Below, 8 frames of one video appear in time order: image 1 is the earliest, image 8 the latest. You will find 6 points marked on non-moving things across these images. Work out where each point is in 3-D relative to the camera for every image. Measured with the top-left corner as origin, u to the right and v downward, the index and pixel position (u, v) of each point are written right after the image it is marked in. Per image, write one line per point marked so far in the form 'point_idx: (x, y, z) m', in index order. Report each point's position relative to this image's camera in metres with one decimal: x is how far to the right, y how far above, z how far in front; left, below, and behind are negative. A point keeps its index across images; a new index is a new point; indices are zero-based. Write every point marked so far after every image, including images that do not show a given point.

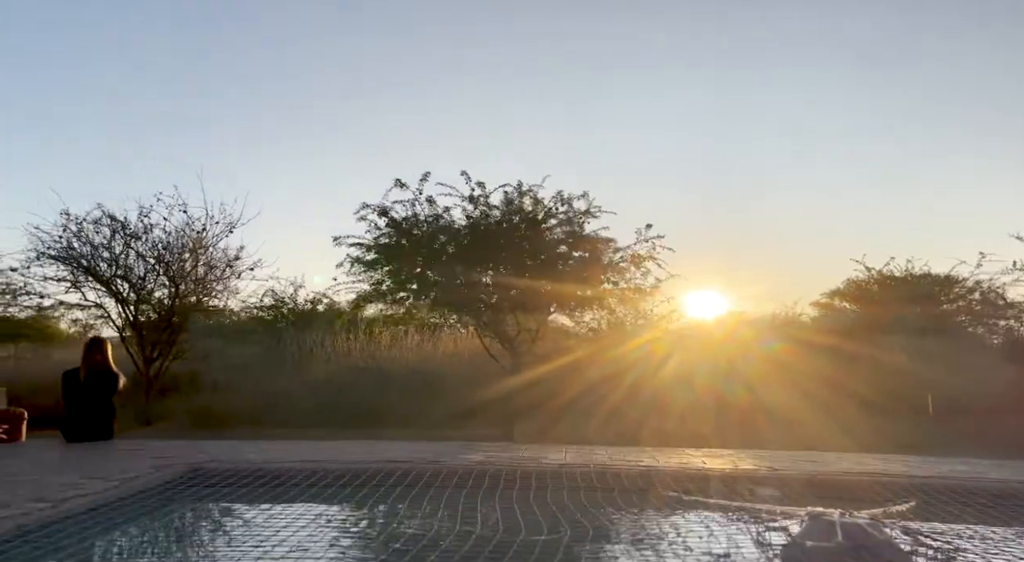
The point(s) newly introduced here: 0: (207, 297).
0: (-6.5, -0.4, +16.5) m
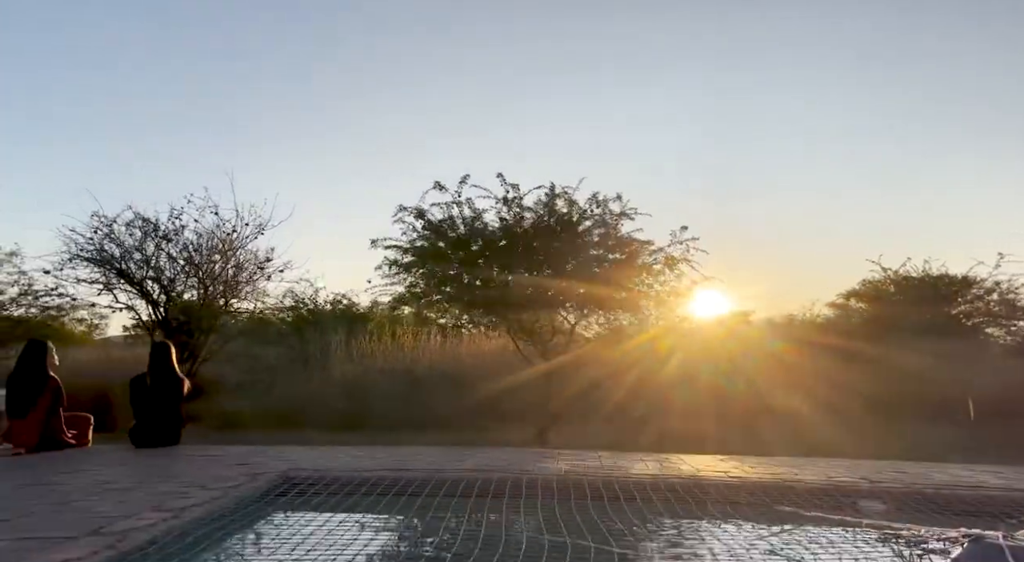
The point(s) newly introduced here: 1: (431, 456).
0: (-5.8, -0.4, +16.5) m
1: (-0.5, -1.6, +7.2) m
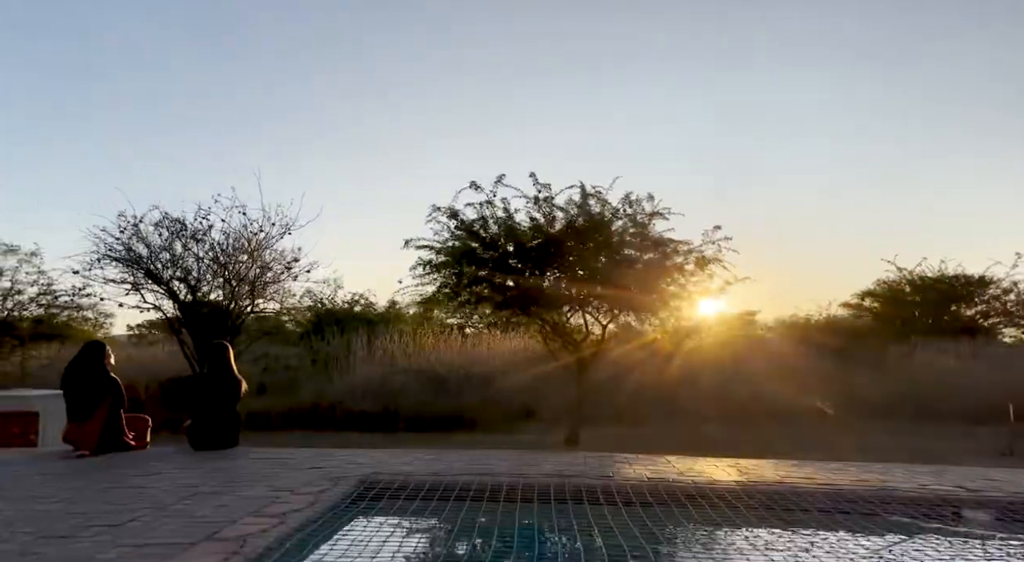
0: (-5.3, -0.4, +16.4) m
1: (0.0, -1.6, +7.1) m
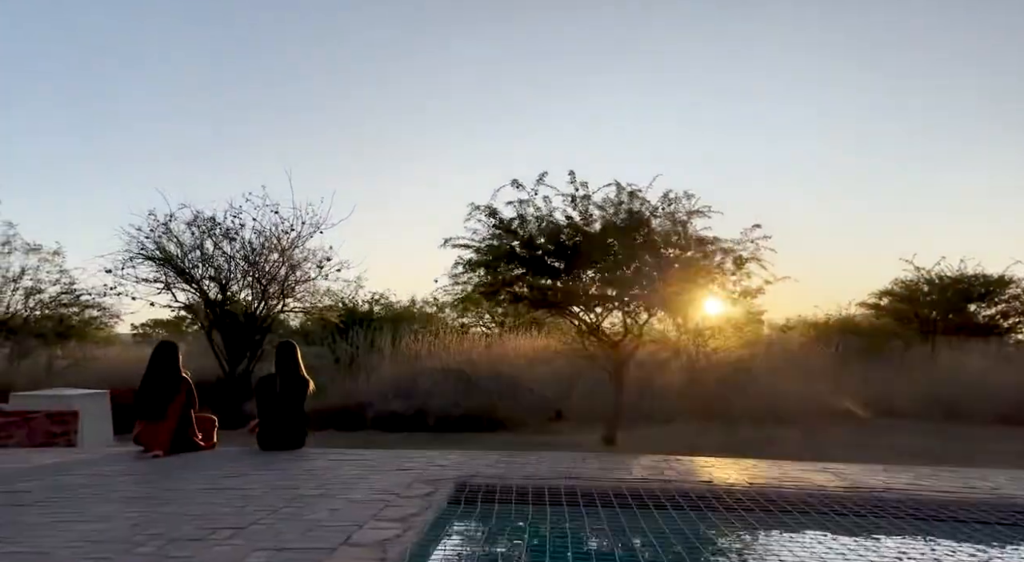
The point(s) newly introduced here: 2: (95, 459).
0: (-4.6, -0.4, +16.4) m
1: (+0.6, -1.6, +7.0) m
2: (-3.4, -1.5, +6.4) m
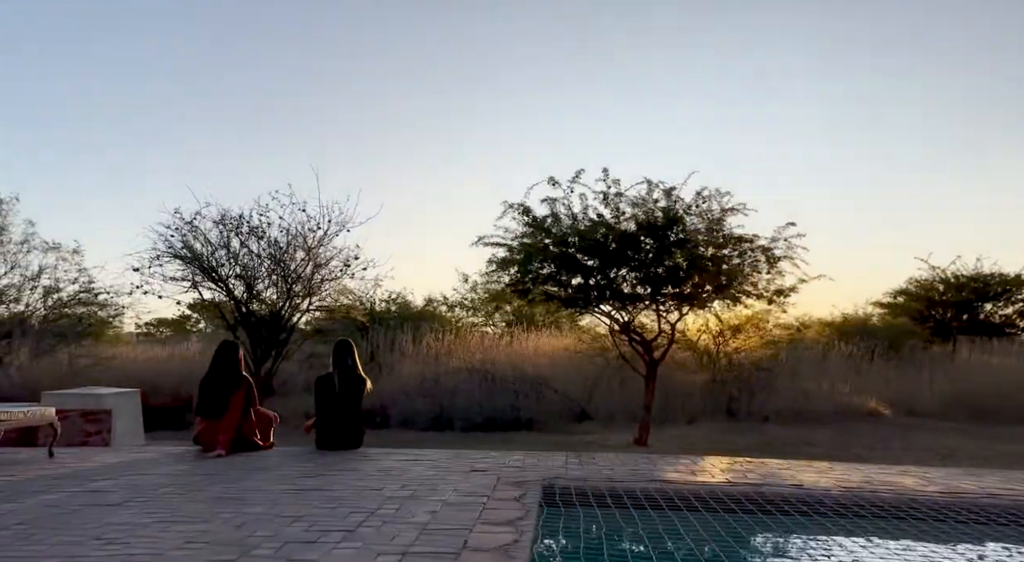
0: (-4.1, -0.3, +16.3) m
1: (+1.2, -1.6, +7.0) m
2: (-2.9, -1.4, +6.4) m
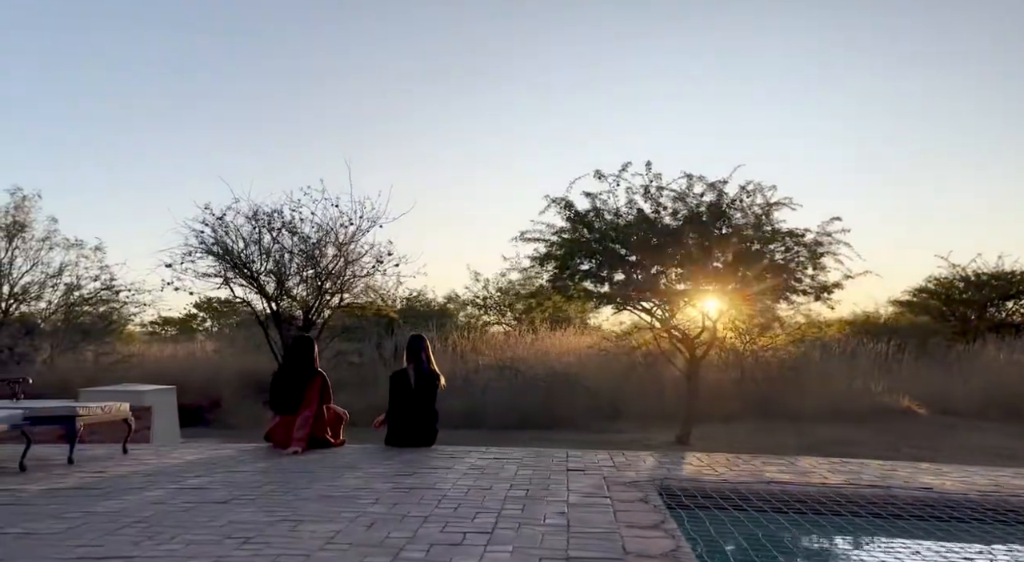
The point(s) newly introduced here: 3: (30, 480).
0: (-3.4, -0.3, +16.1) m
1: (+1.9, -1.5, +6.8) m
2: (-2.2, -1.4, +6.2) m
3: (-2.9, -1.2, +4.7) m
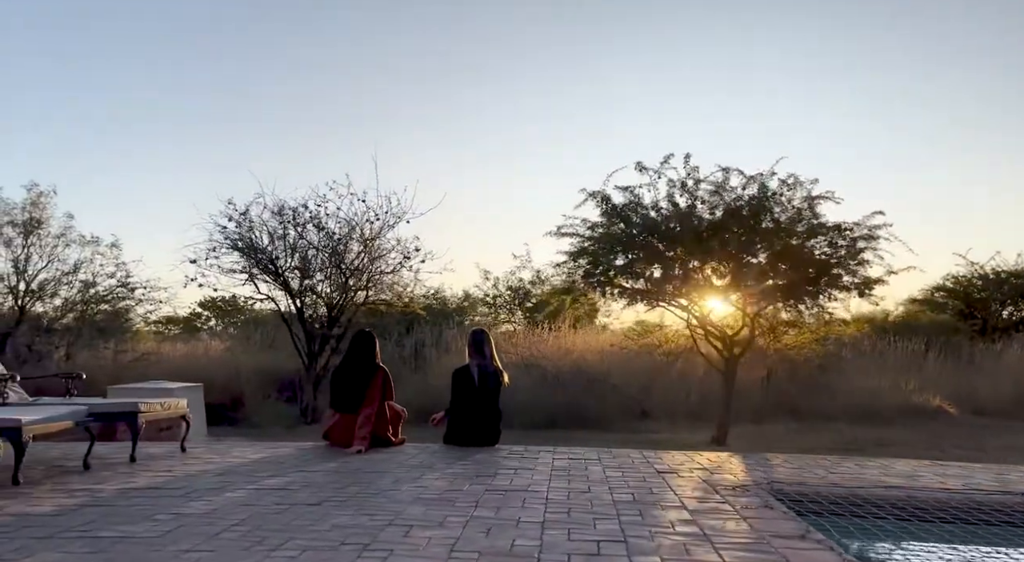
0: (-2.8, -0.2, +15.9) m
1: (+2.4, -1.5, +6.5) m
2: (-1.7, -1.3, +5.9) m
3: (-2.4, -1.1, +4.5) m
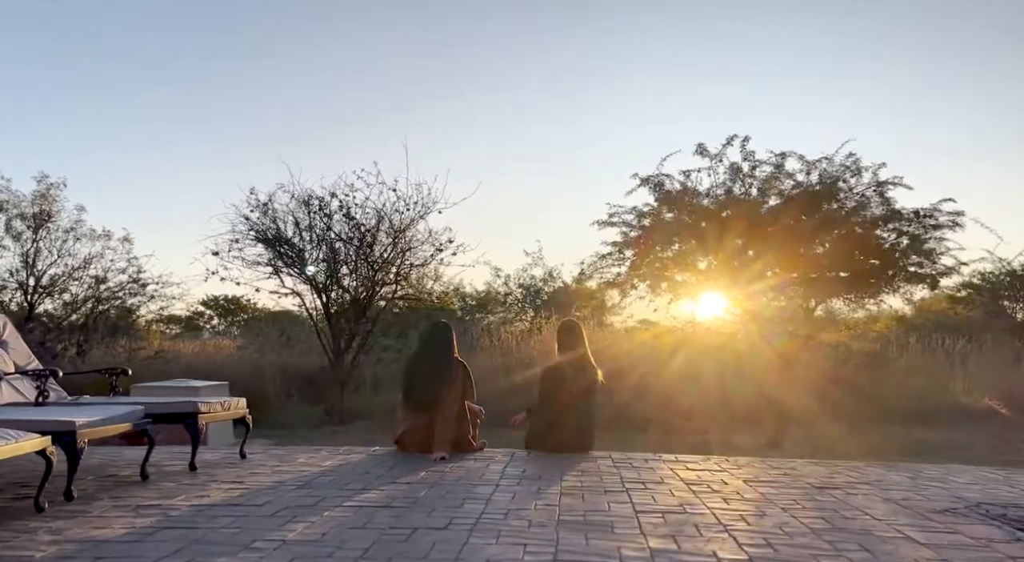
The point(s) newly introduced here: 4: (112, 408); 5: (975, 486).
0: (-2.1, -0.1, +15.2) m
1: (+3.1, -1.4, +5.8) m
2: (-1.0, -1.2, +5.2) m
3: (-1.7, -1.0, +3.8) m
4: (-2.3, -0.7, +4.4) m
5: (+2.5, -1.1, +4.3) m
